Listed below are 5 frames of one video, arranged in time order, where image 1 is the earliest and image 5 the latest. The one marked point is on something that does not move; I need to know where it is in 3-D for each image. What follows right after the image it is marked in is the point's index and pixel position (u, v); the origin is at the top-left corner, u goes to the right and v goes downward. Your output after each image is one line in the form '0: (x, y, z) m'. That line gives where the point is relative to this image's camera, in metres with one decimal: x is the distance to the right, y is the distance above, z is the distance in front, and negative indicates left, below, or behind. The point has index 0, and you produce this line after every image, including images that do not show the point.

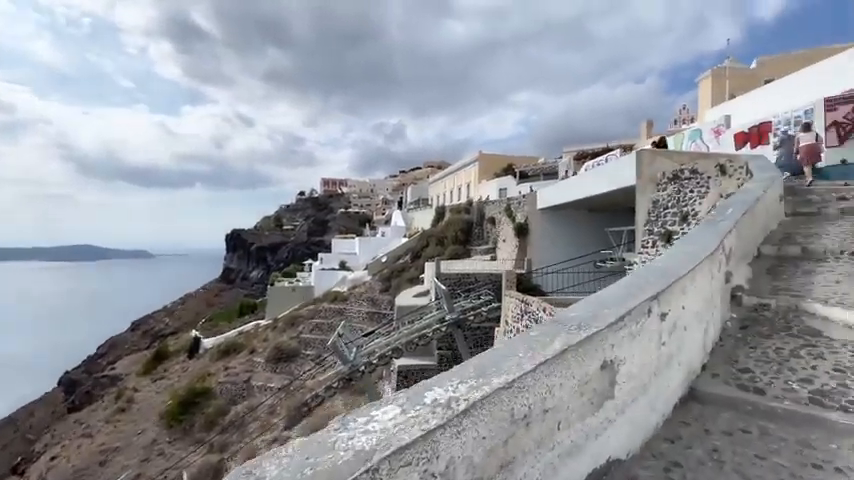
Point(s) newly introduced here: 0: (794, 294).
0: (+3.8, -0.5, +4.1) m
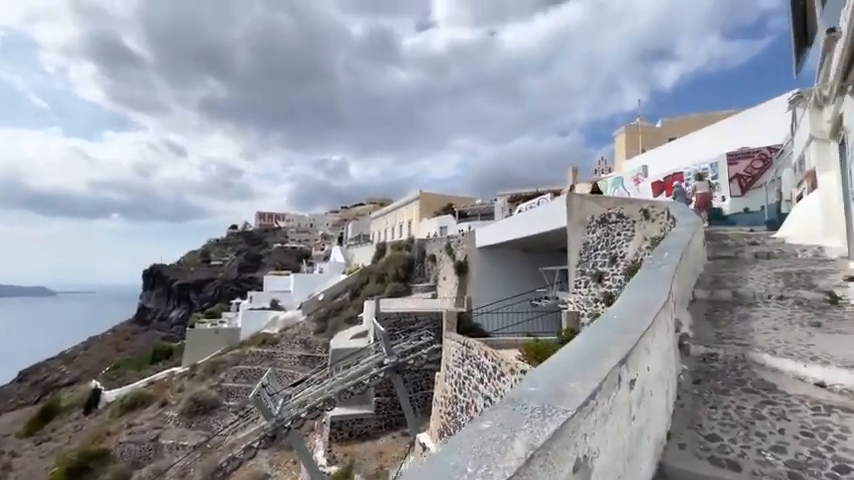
0: (+3.1, -1.0, +4.0) m
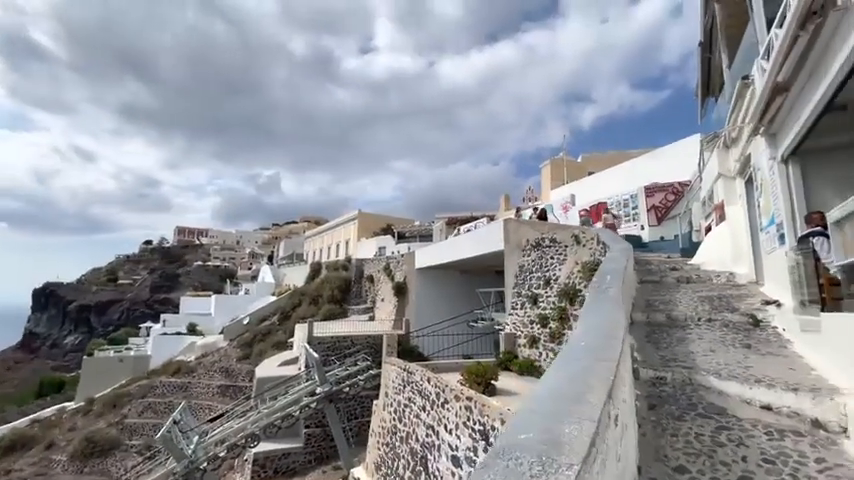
0: (+2.6, -1.3, +4.1) m
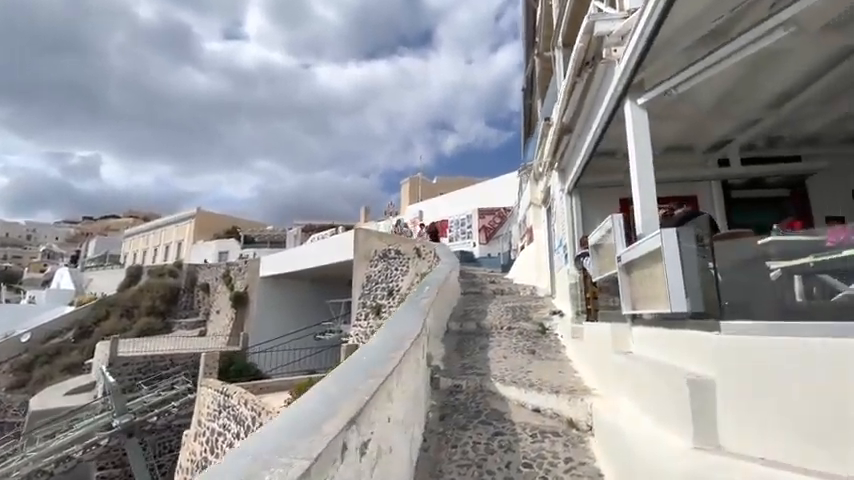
0: (+0.6, -1.4, +4.3) m
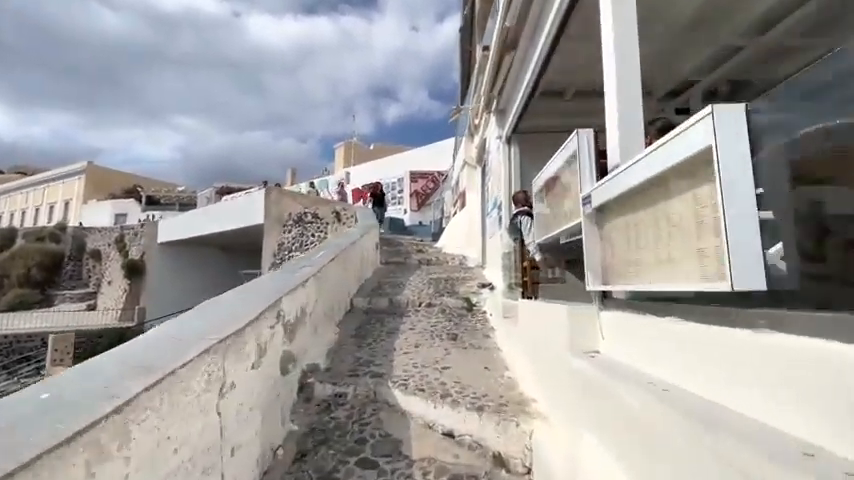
0: (-0.4, -1.0, +3.0) m
